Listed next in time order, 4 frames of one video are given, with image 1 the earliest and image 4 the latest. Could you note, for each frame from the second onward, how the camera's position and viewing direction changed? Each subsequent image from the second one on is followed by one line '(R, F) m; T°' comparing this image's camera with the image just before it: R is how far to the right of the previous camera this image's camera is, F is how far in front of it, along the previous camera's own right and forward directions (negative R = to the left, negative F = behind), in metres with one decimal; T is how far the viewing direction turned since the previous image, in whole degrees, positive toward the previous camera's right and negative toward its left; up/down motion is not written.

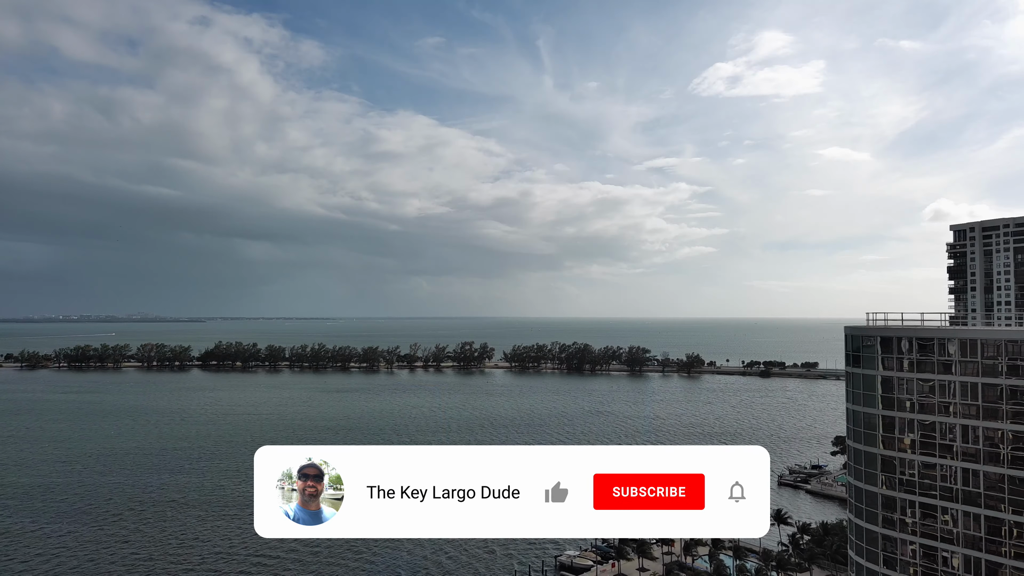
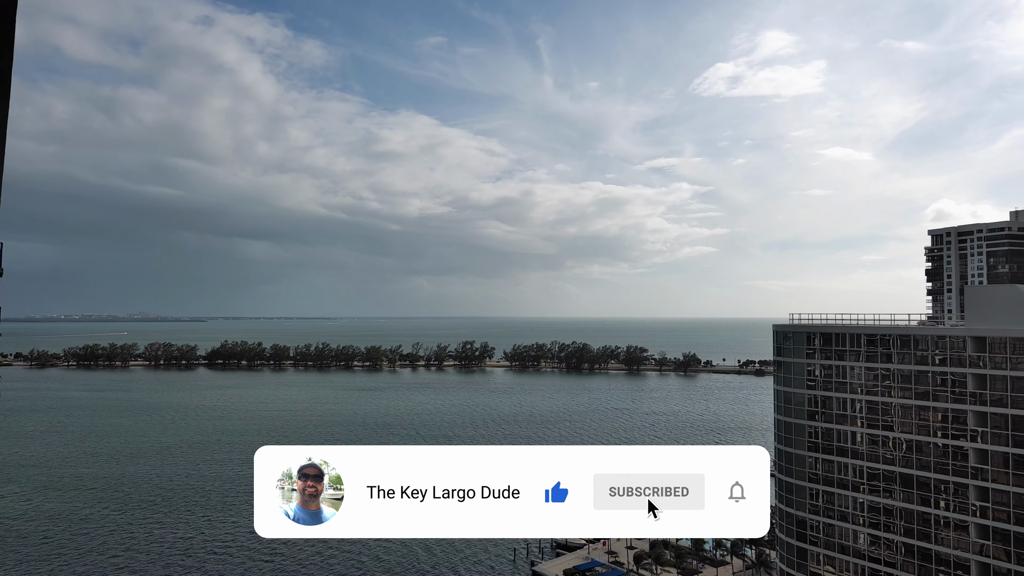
(+0.2, -6.0) m; 0°
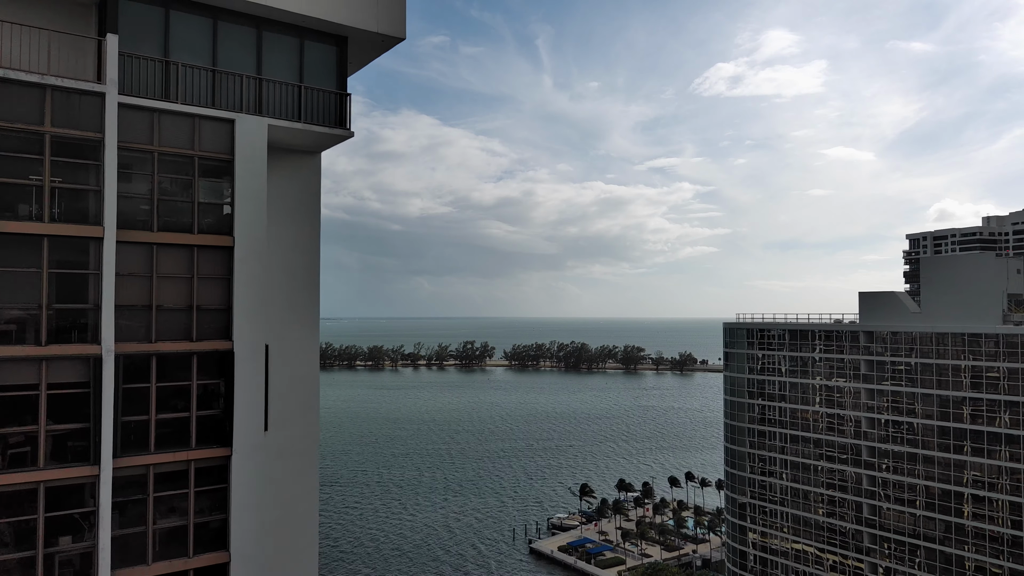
(+0.3, -6.6) m; 0°
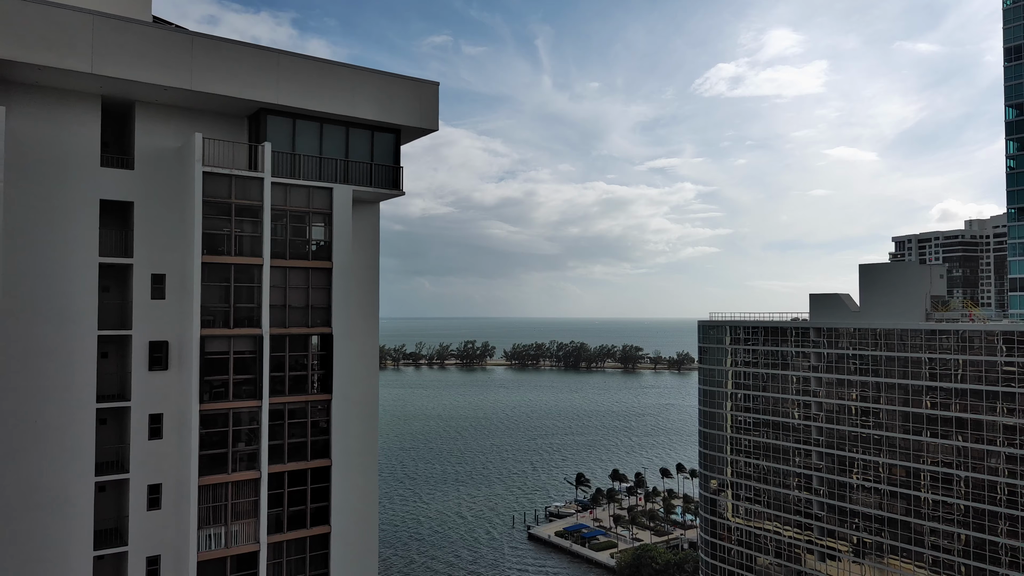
(+0.1, -4.7) m; 0°
